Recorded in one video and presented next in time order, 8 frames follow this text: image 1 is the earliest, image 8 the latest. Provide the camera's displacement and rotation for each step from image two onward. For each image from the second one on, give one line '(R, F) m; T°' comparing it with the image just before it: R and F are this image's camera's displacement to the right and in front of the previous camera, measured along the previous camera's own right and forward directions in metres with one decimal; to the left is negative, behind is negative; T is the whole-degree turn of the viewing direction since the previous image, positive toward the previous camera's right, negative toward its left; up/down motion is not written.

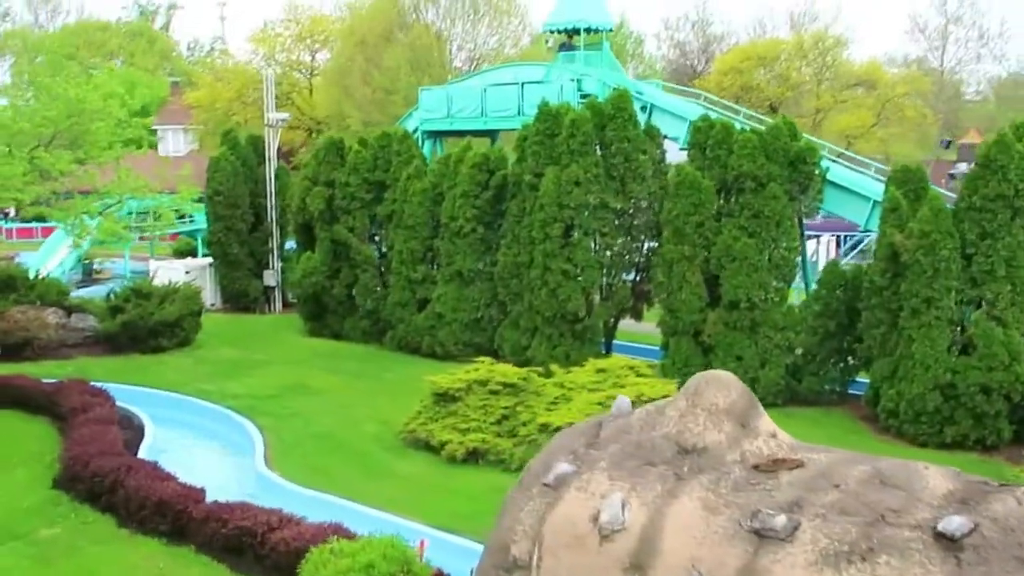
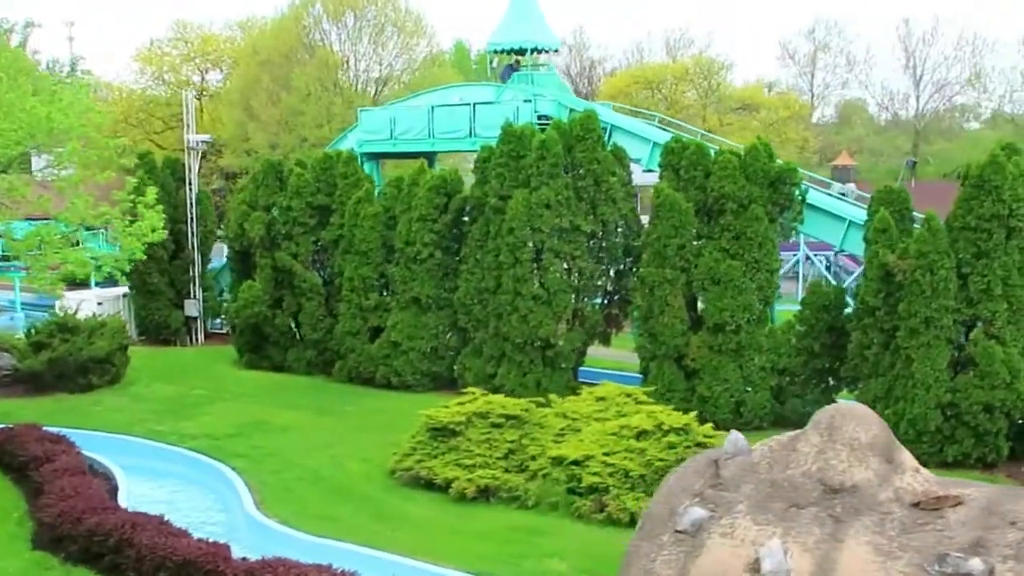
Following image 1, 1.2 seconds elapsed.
(-1.4, +0.6) m; +7°
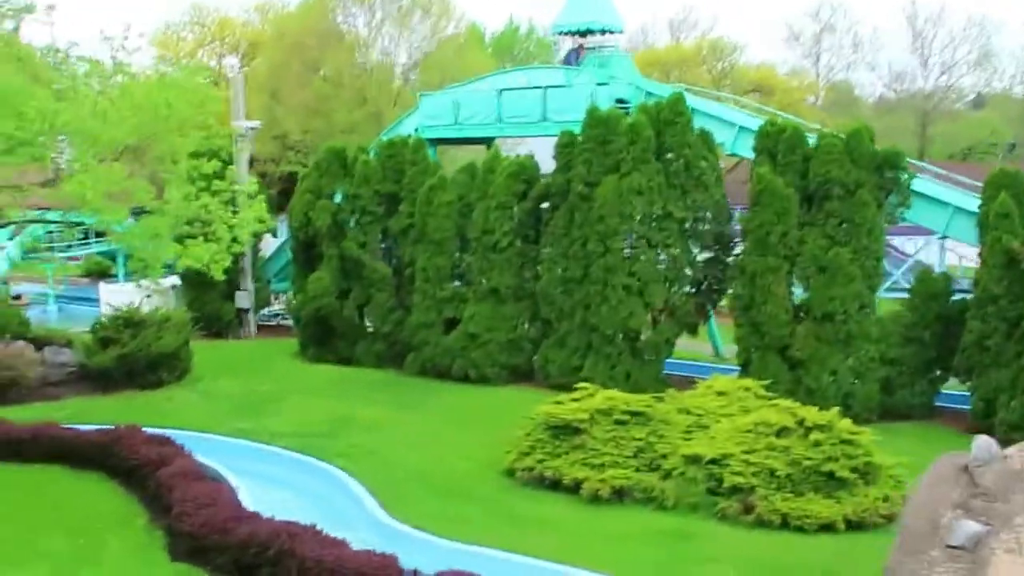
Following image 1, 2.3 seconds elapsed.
(-1.4, +0.5) m; +1°
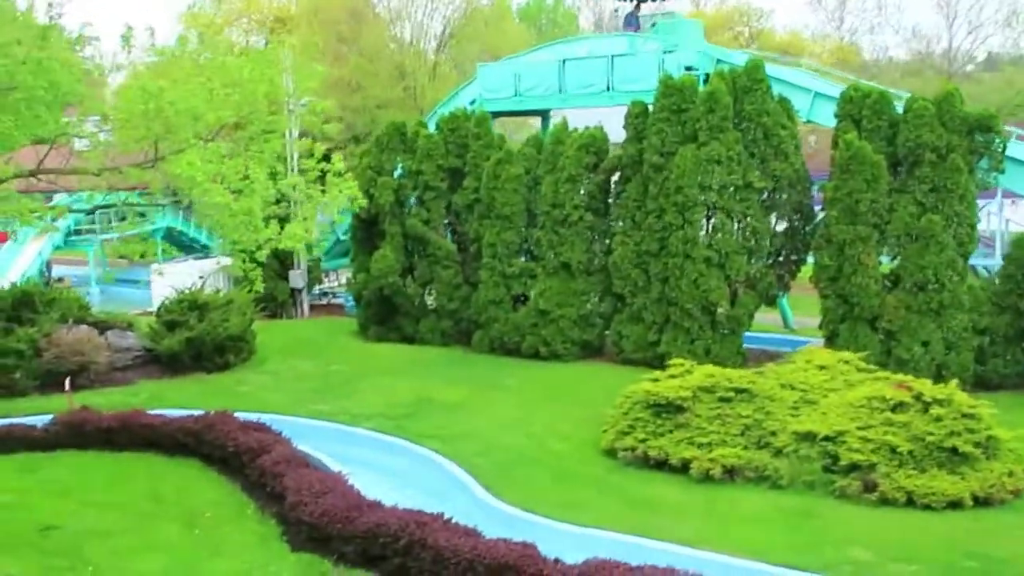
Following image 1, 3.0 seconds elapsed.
(-0.9, +0.3) m; -1°
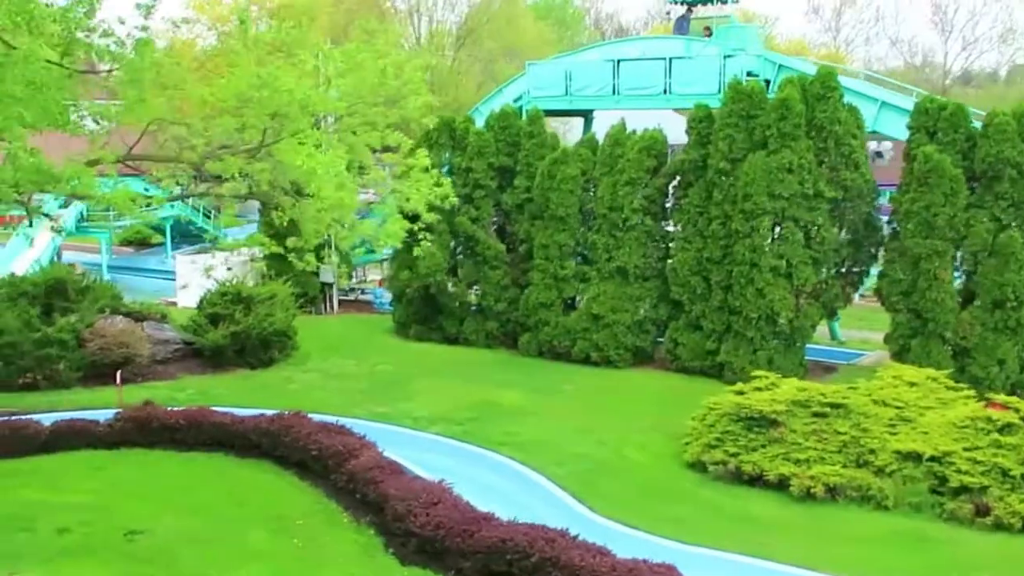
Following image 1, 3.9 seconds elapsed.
(-1.2, +0.4) m; +1°
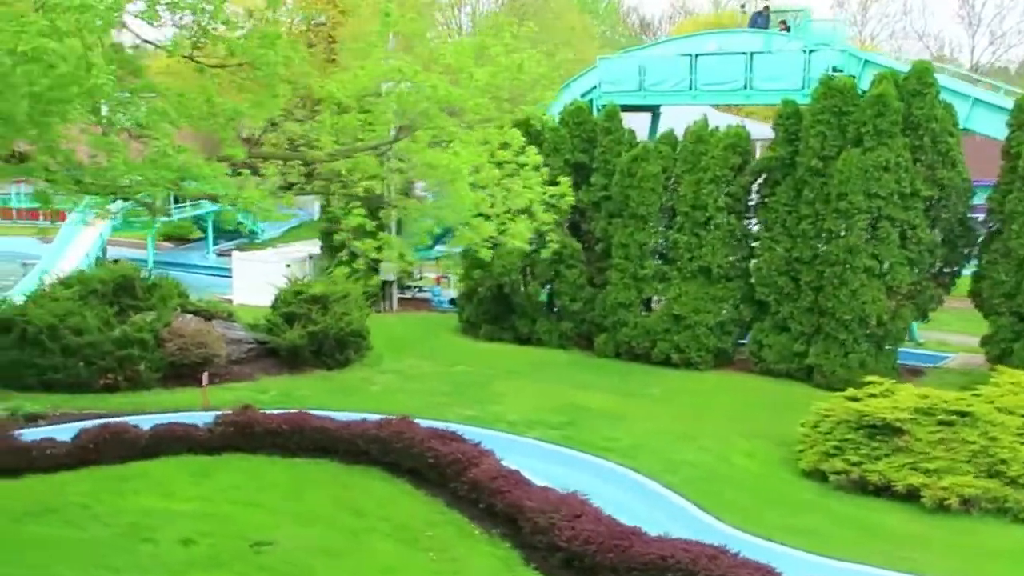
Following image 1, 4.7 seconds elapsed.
(-1.0, +0.3) m; 0°
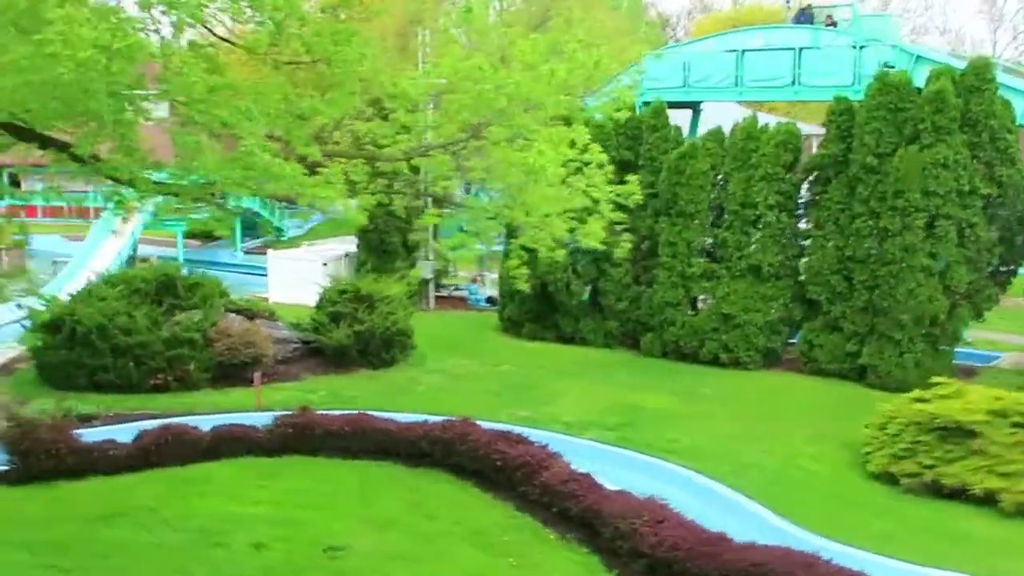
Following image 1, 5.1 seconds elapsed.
(-0.5, +0.2) m; -1°
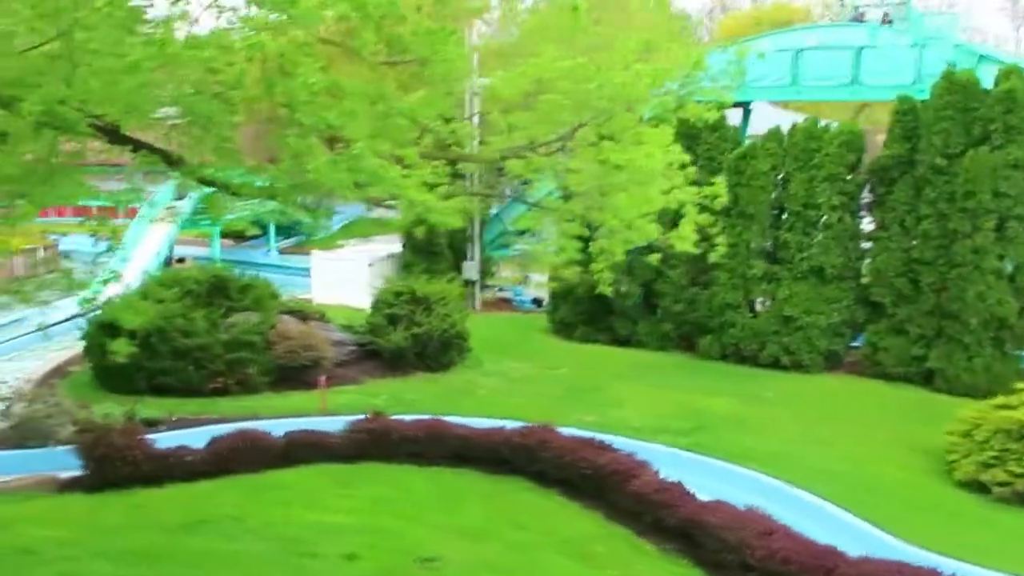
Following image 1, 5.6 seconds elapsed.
(-0.6, +0.2) m; -1°
